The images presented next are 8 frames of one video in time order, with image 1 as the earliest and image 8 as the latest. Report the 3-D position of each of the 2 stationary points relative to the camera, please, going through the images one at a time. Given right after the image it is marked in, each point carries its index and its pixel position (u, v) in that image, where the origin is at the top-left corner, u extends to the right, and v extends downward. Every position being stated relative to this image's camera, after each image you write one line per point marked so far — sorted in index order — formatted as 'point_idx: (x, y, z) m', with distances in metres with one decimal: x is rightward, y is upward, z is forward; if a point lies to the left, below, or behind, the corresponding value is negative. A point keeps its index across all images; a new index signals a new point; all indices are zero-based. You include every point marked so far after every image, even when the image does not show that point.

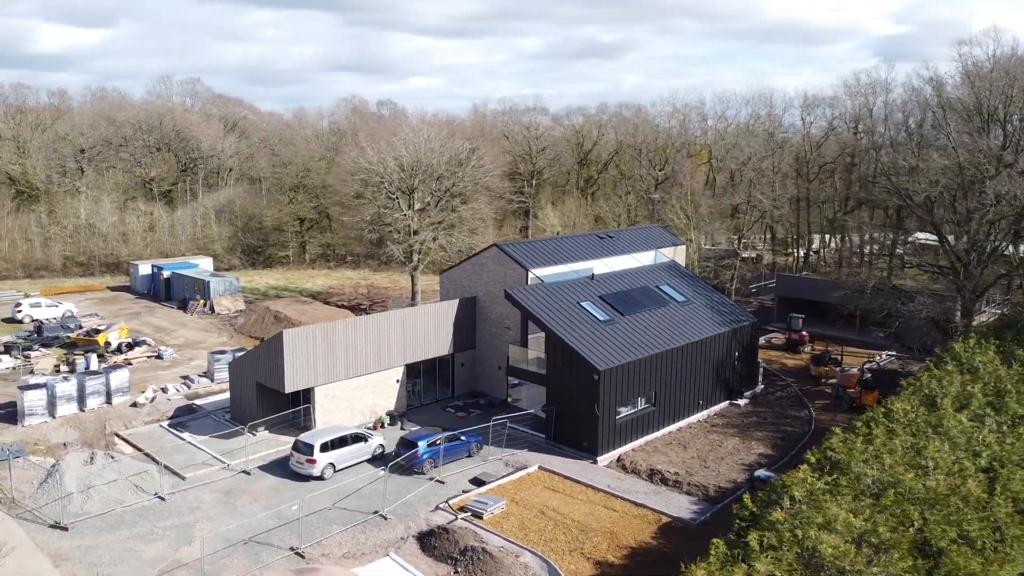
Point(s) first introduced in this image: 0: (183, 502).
0: (-7.2, -4.7, +17.6) m
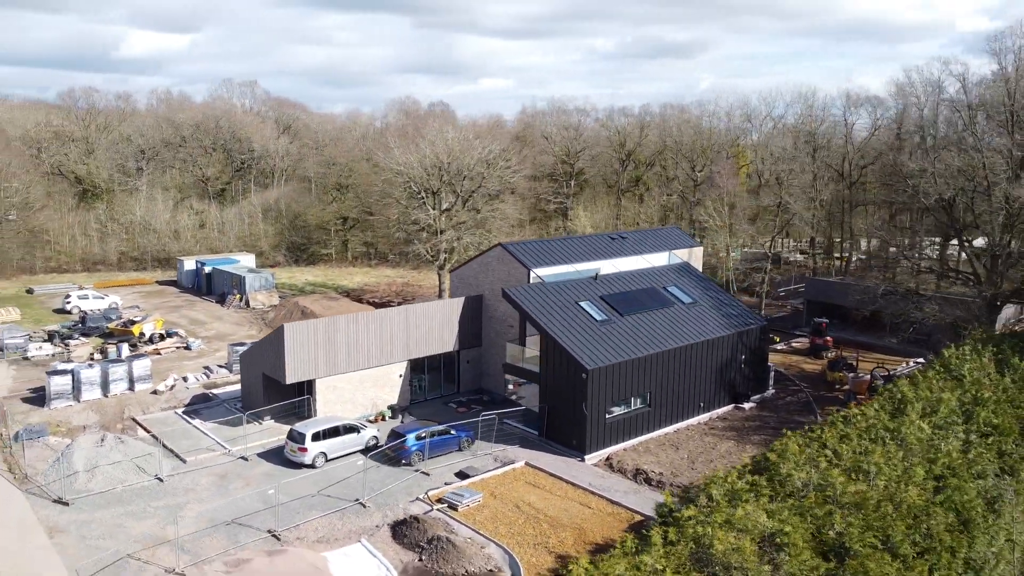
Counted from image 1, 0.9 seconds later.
0: (-7.7, -4.5, +18.6) m
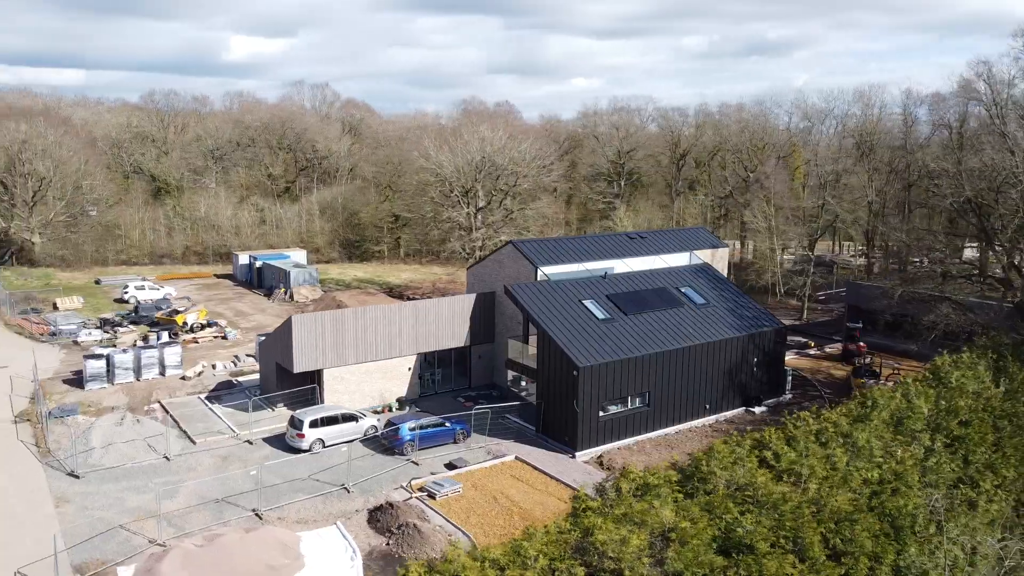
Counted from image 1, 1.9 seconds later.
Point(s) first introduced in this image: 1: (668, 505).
0: (-8.1, -4.3, +19.8) m
1: (+2.1, -2.9, +10.9) m
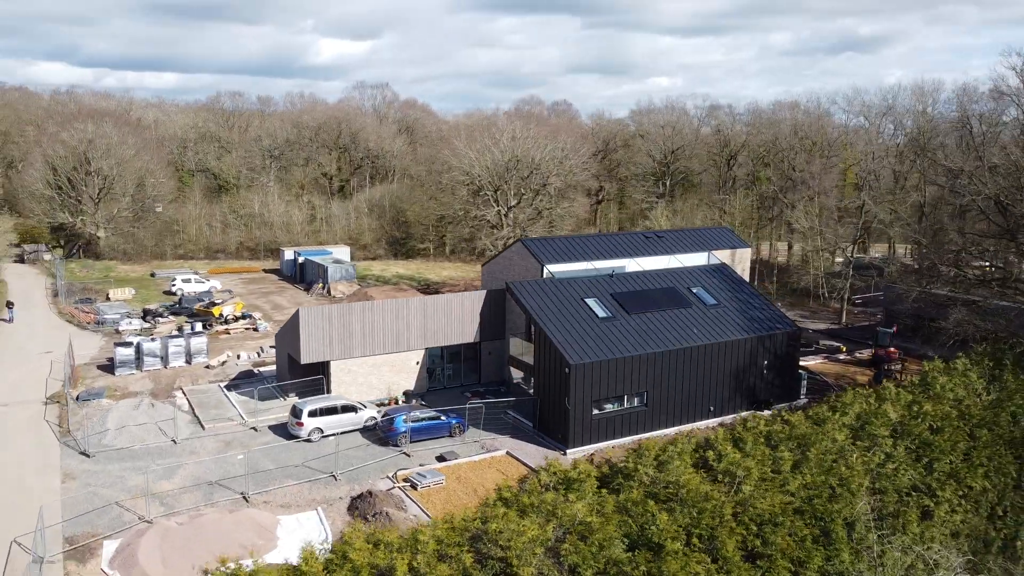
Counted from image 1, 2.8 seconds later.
0: (-8.4, -4.1, +20.8) m
1: (+1.0, -2.9, +10.9) m
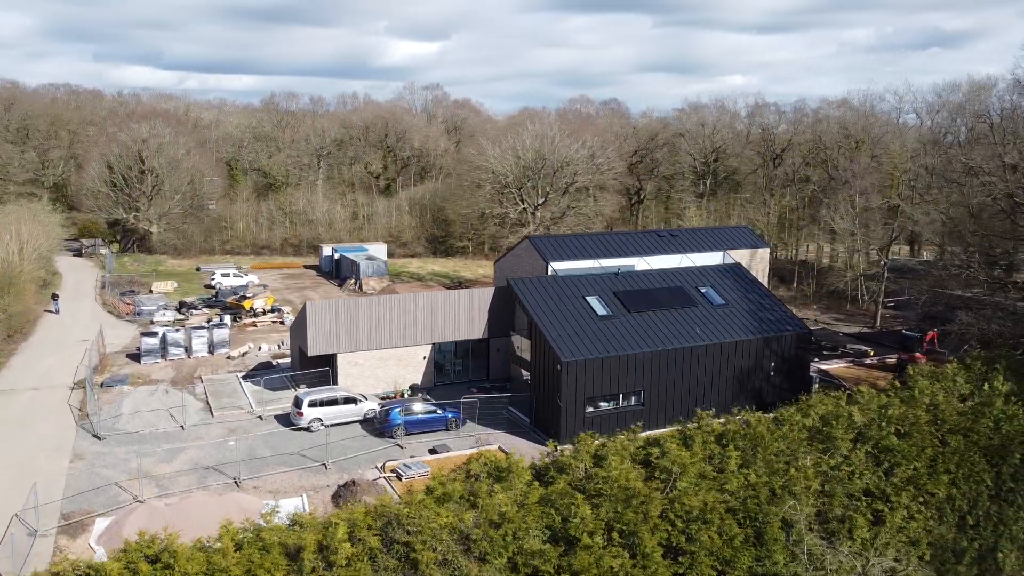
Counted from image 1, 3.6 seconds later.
0: (-8.6, -3.9, +21.6) m
1: (0.0, -2.8, +11.1) m
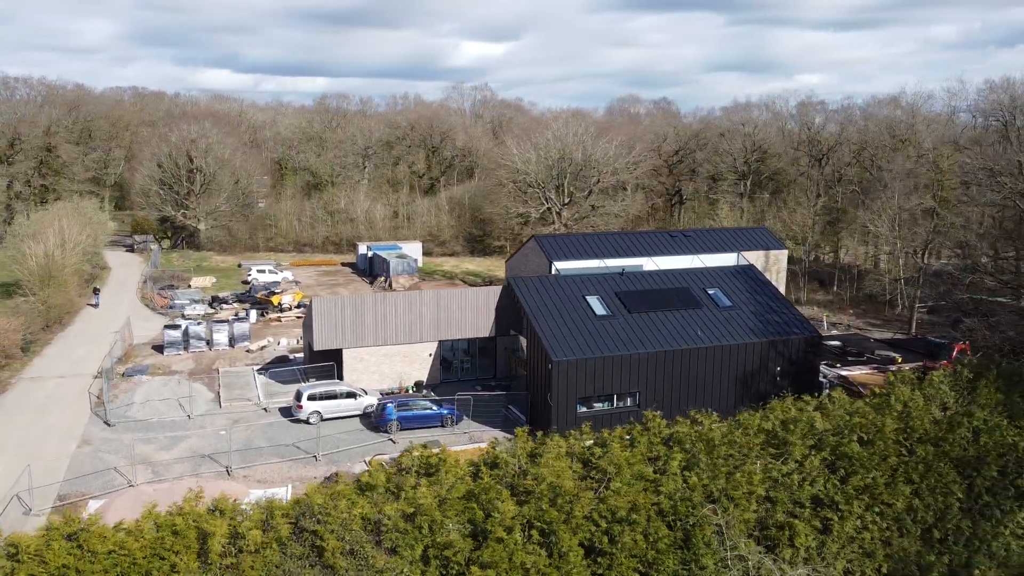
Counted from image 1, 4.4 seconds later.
0: (-8.8, -3.7, +22.4) m
1: (-1.0, -2.7, +11.2) m
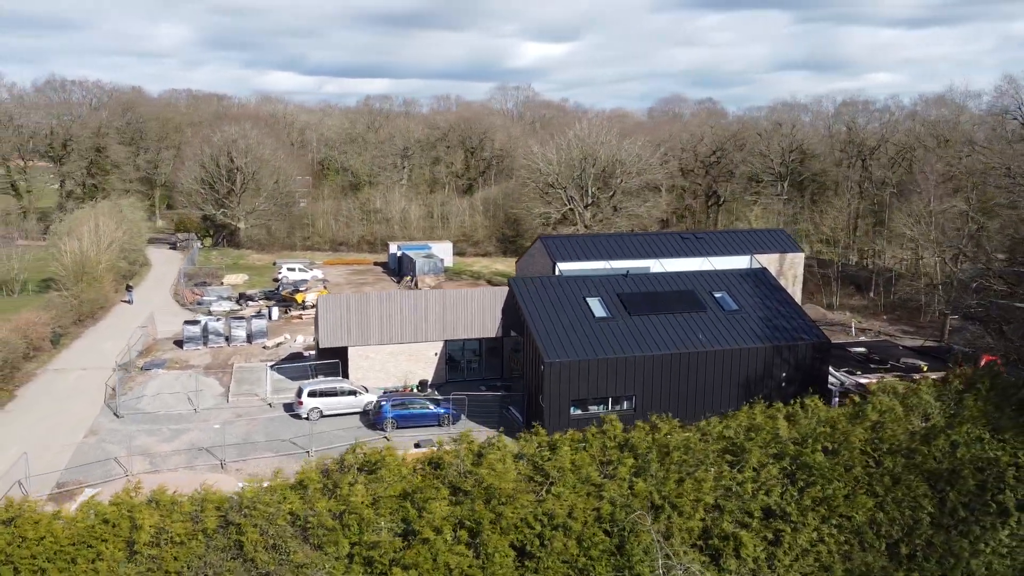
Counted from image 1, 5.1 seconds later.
0: (-8.8, -3.6, +23.0) m
1: (-1.9, -2.7, +11.2) m
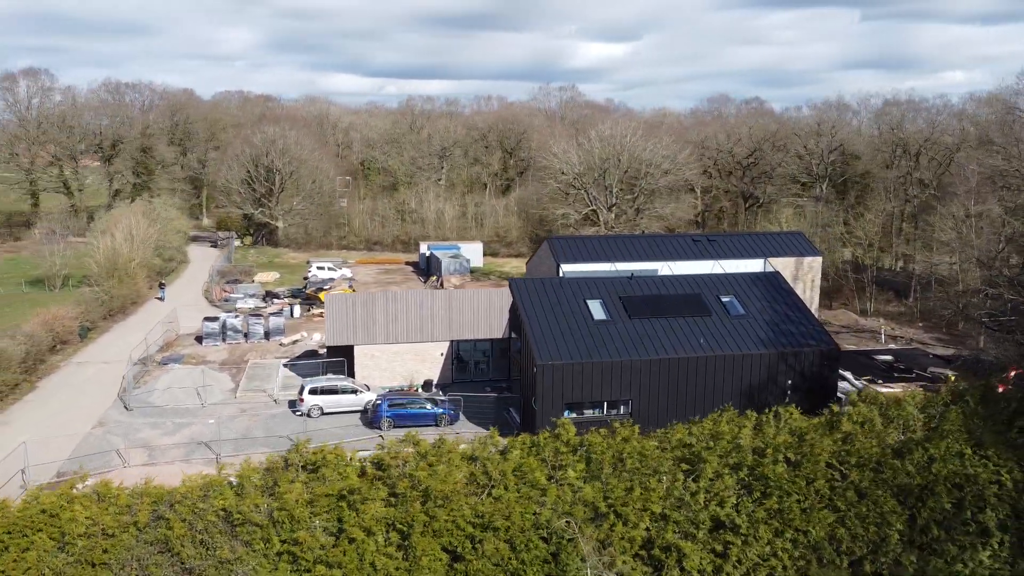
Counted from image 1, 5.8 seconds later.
0: (-8.9, -3.6, +23.4) m
1: (-2.8, -2.7, +11.3) m
